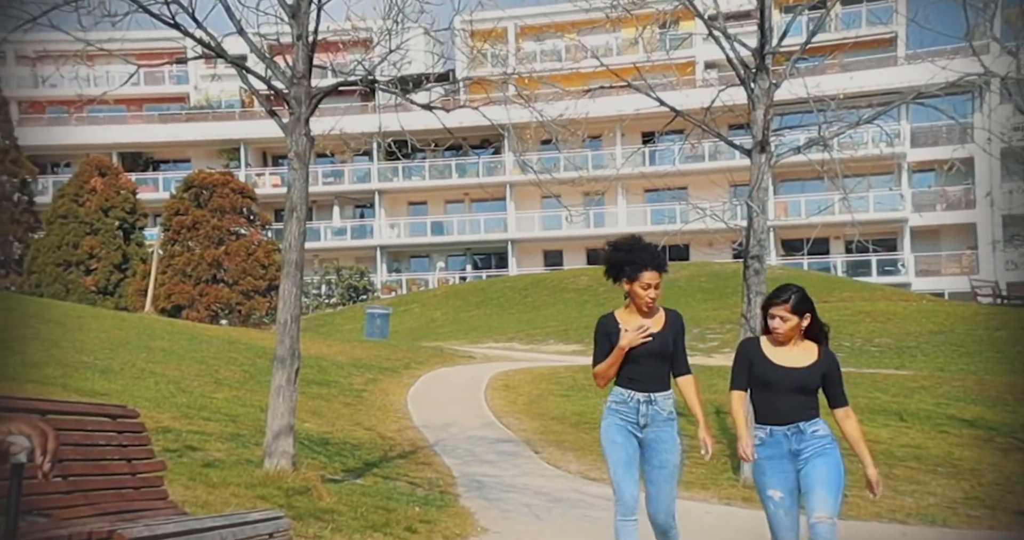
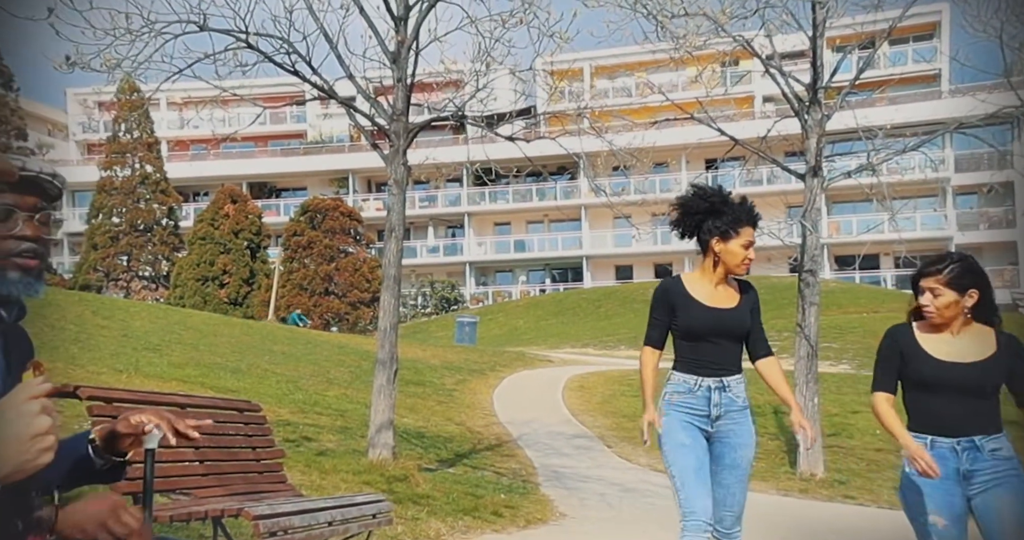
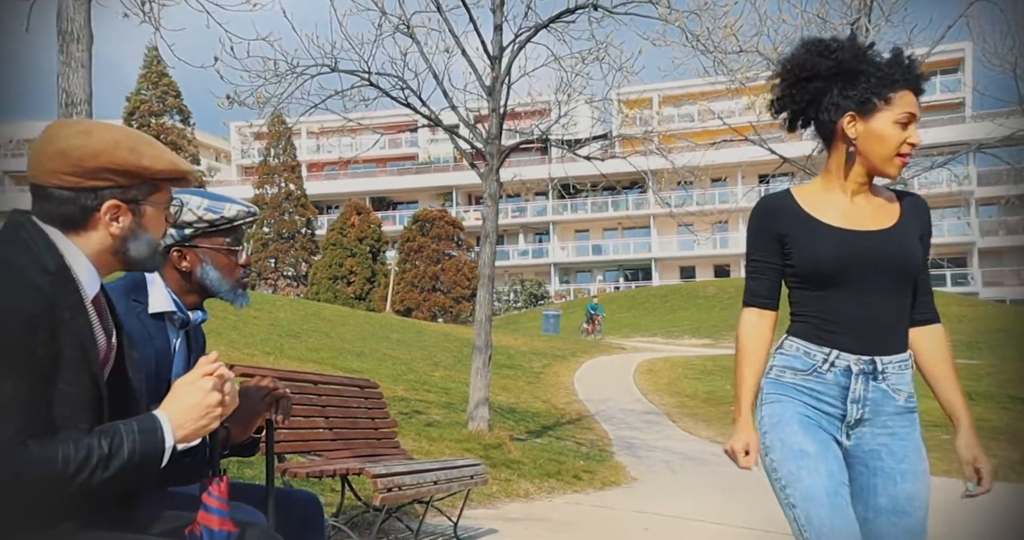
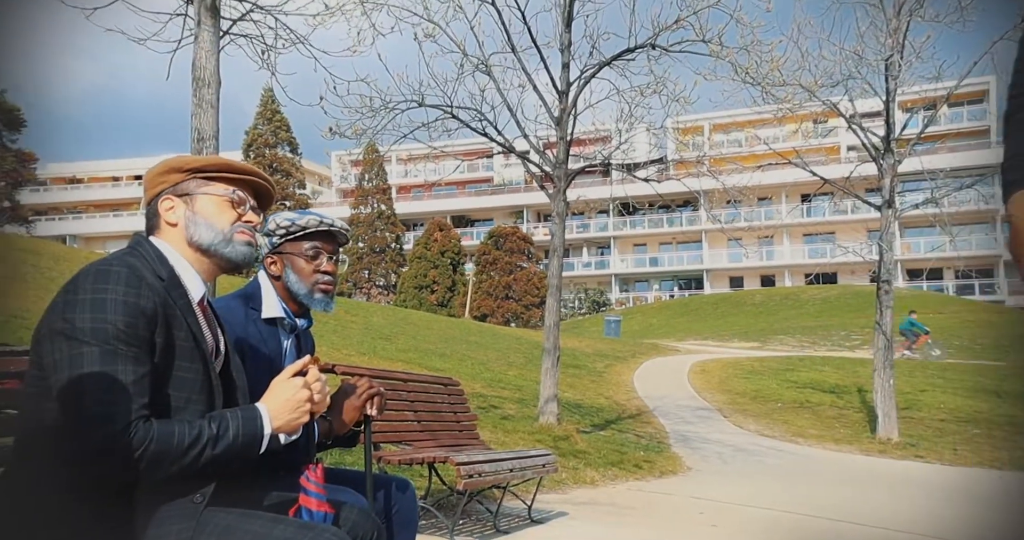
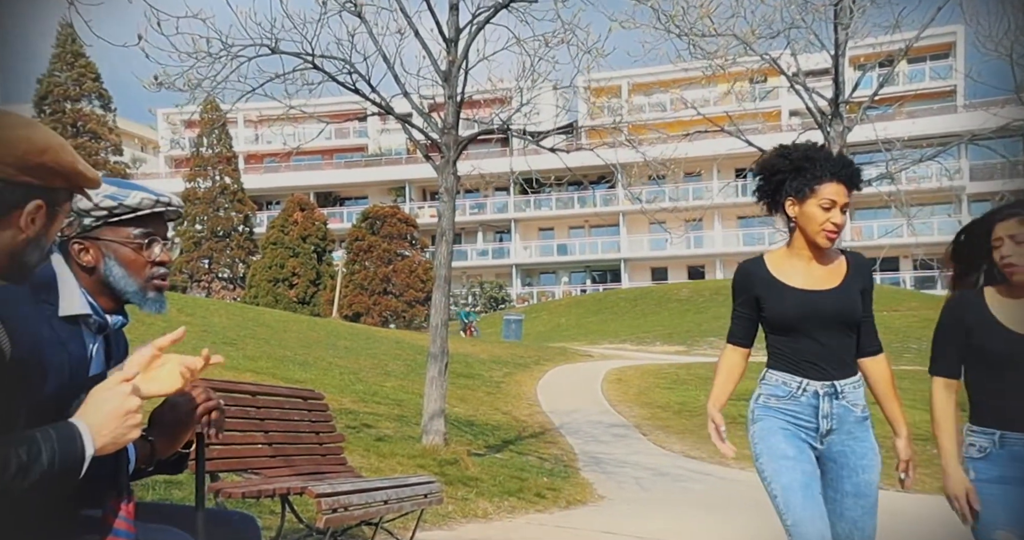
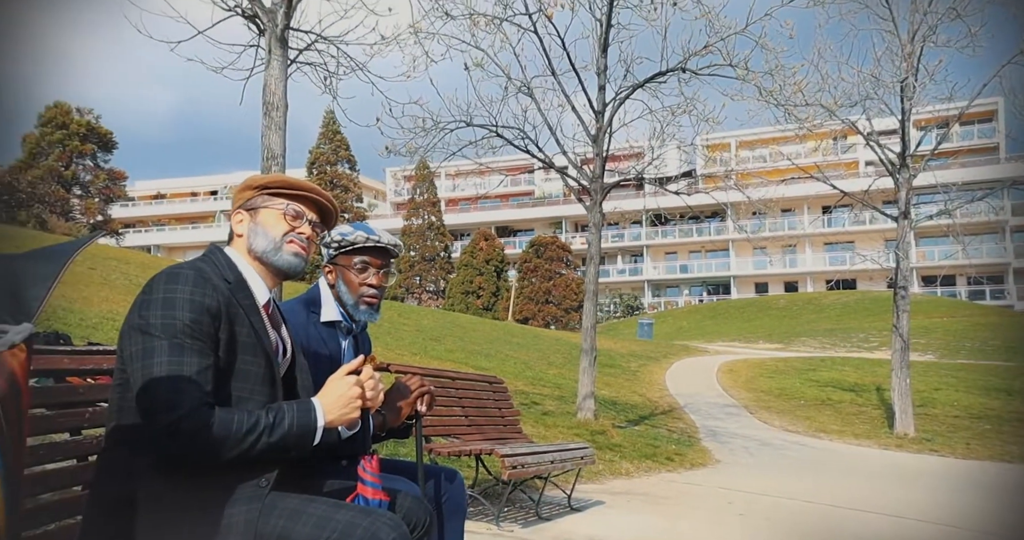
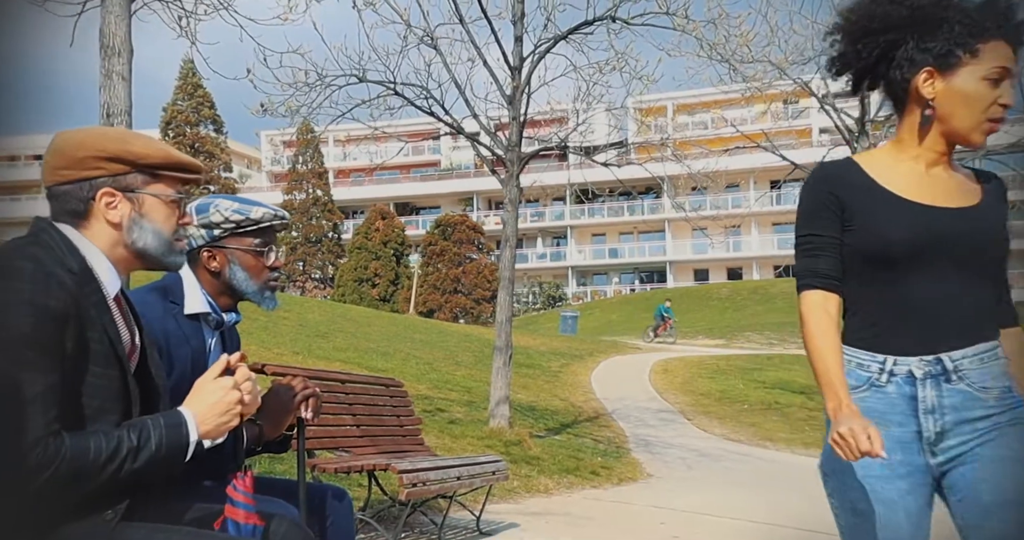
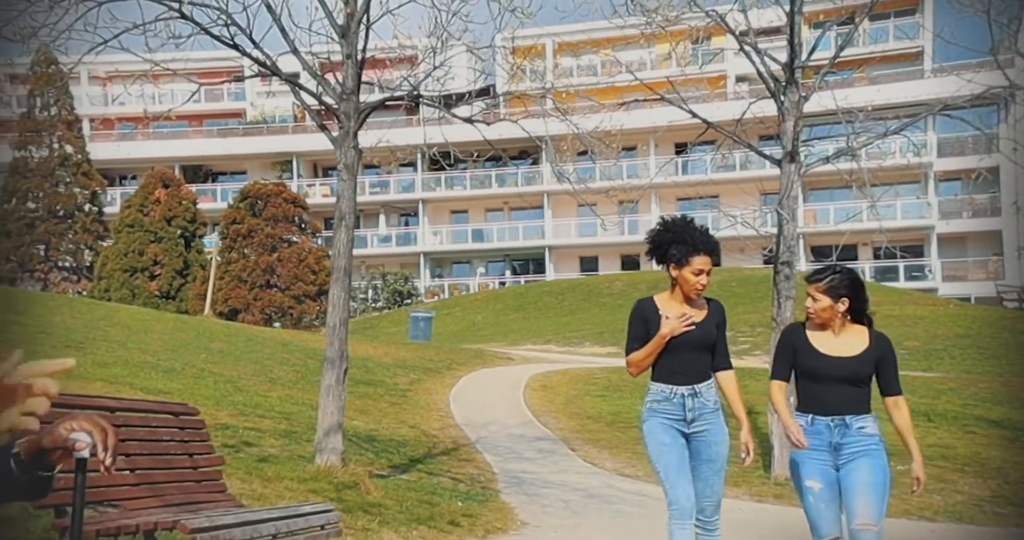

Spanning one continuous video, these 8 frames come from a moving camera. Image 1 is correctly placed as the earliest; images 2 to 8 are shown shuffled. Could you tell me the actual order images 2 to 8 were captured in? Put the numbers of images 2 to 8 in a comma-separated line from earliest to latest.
8, 2, 5, 3, 7, 4, 6
